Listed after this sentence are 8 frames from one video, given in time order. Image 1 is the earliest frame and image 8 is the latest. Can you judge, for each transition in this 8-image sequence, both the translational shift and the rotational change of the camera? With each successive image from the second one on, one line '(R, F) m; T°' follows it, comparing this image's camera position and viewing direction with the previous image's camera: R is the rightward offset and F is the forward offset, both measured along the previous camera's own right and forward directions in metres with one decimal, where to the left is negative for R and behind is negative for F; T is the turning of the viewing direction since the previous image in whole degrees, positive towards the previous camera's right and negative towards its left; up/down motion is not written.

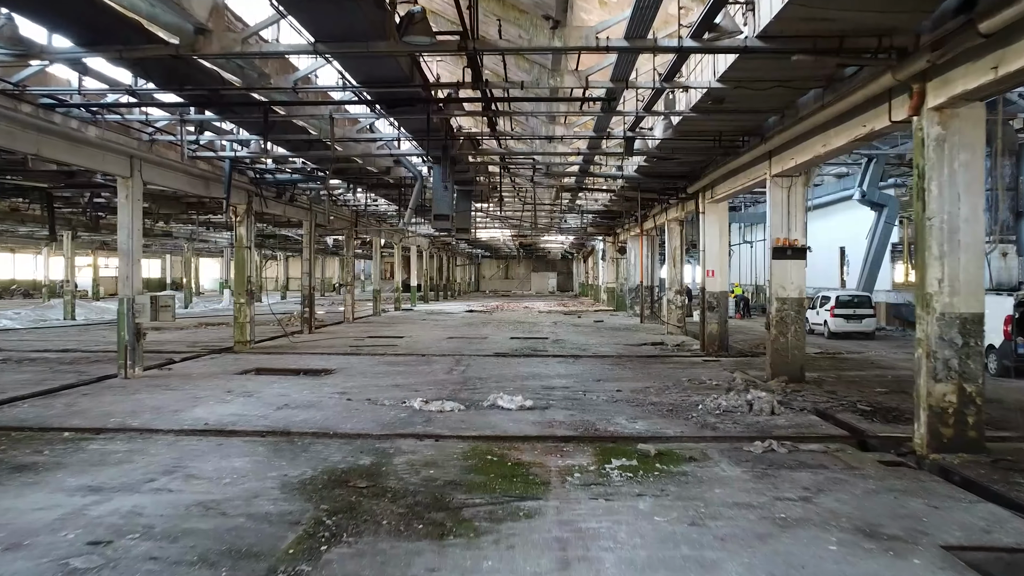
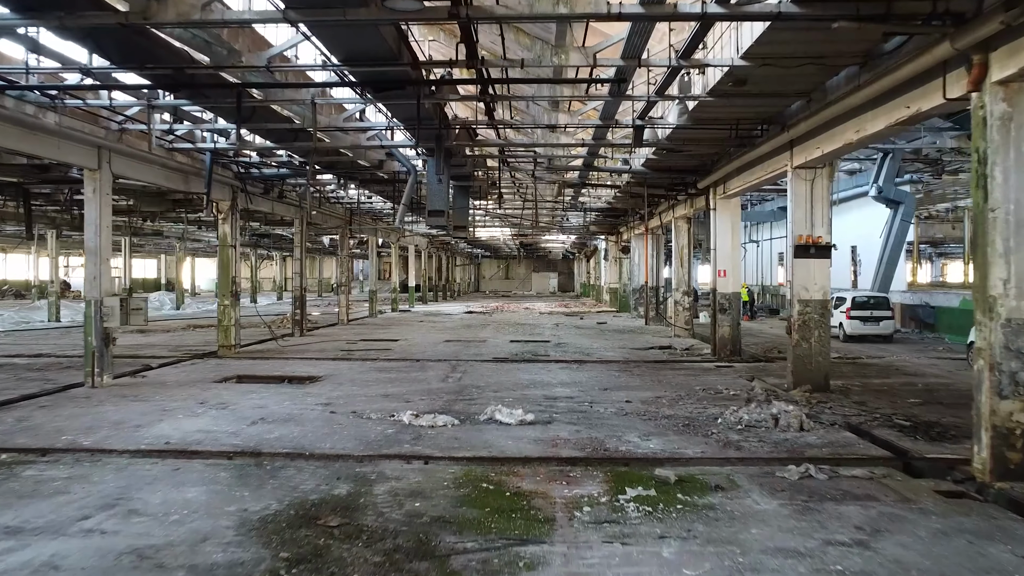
(0.0, +0.7) m; 0°
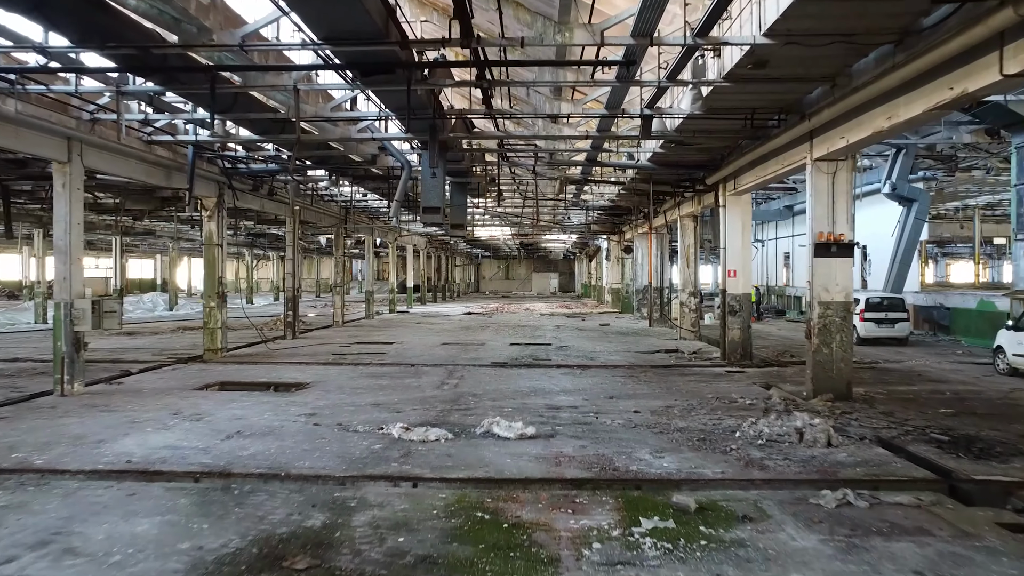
(0.0, +0.5) m; 0°
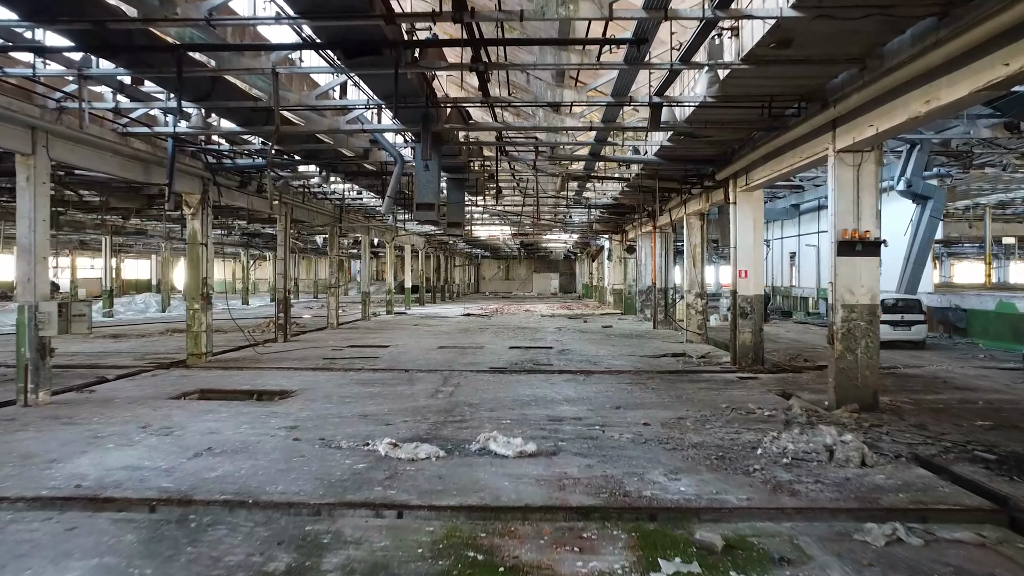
(0.0, +0.5) m; 0°
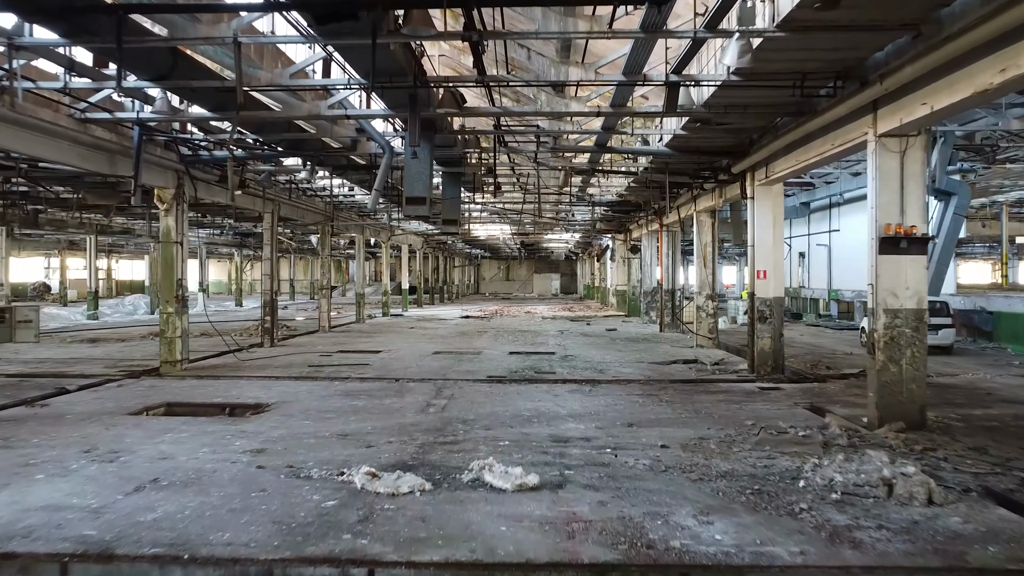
(0.0, +0.8) m; 0°
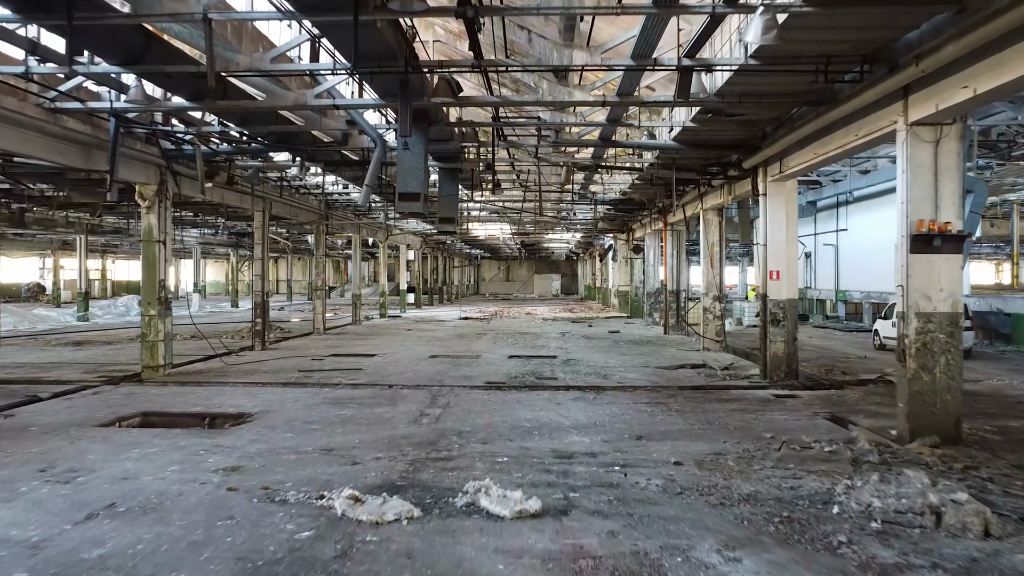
(0.0, +0.5) m; 0°
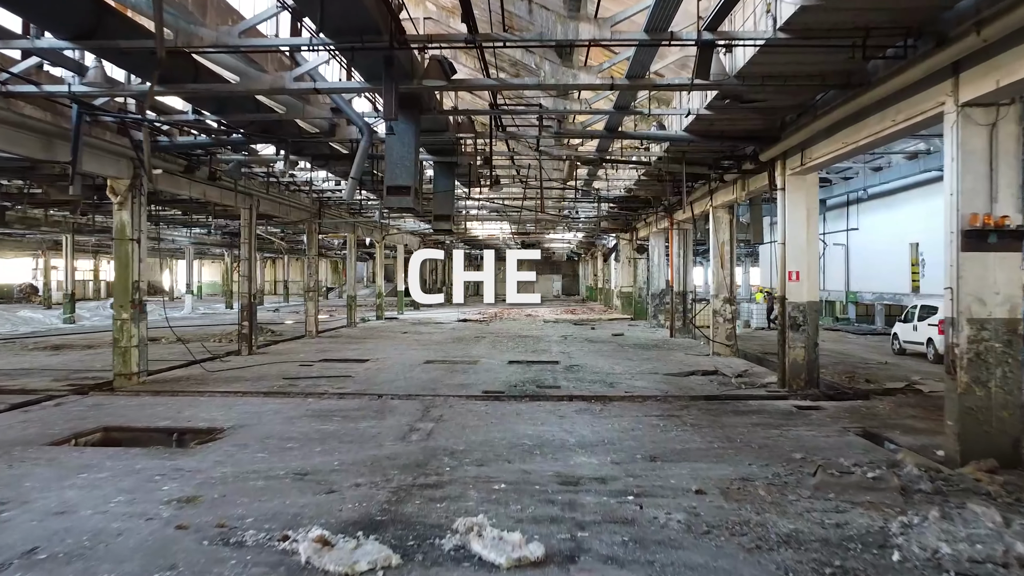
(0.0, +0.6) m; 0°
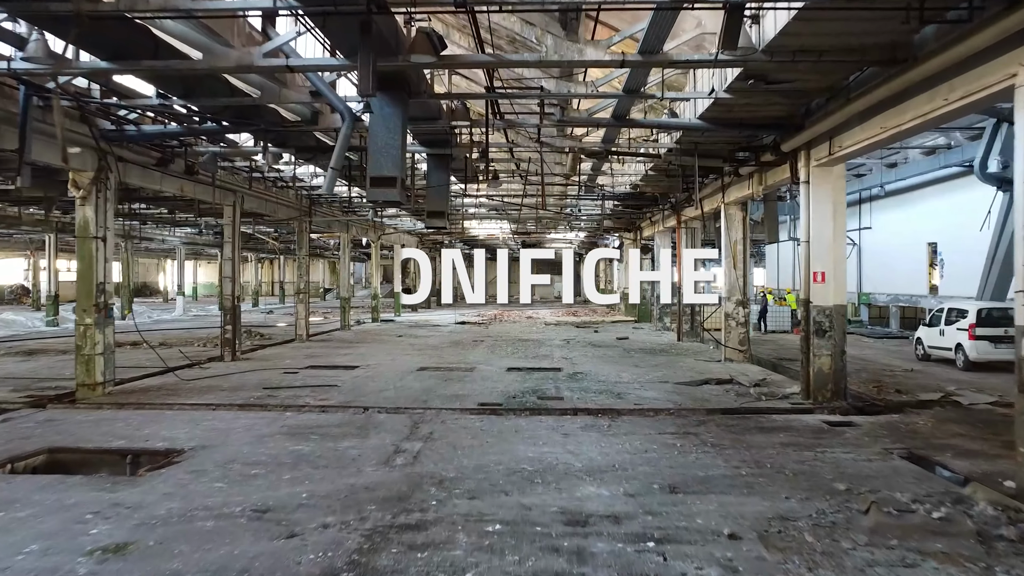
(0.0, +0.7) m; 0°
